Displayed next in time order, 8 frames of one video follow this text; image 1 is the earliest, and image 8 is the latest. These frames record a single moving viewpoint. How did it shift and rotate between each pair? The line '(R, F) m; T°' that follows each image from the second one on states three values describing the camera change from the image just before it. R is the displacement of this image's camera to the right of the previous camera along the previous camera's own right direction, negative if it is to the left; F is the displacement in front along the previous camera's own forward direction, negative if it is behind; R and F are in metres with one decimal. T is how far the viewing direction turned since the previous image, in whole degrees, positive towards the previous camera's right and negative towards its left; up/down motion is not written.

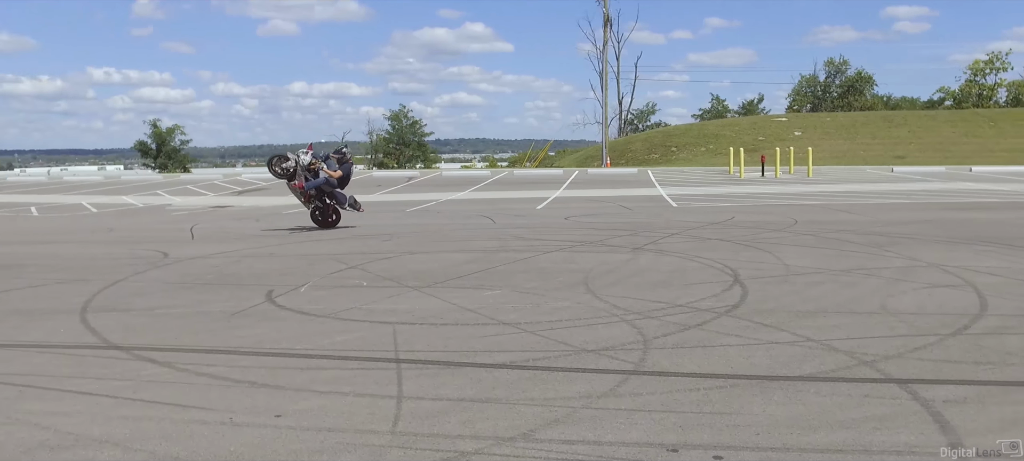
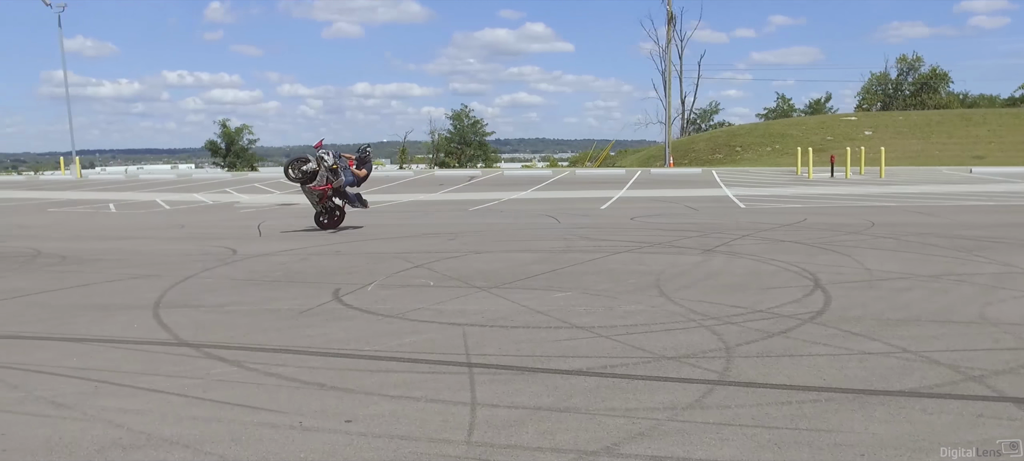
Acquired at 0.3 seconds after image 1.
(-0.1, +0.2) m; -4°
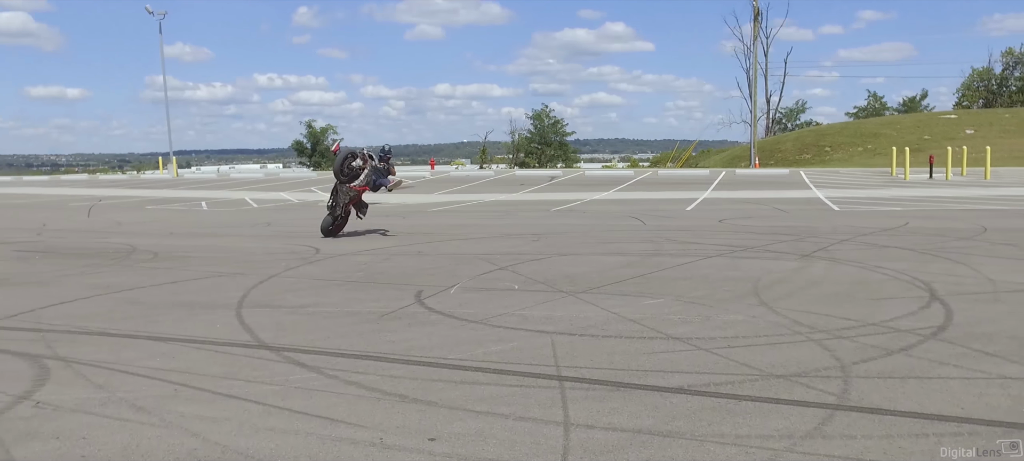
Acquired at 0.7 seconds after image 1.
(-0.1, +0.3) m; -6°
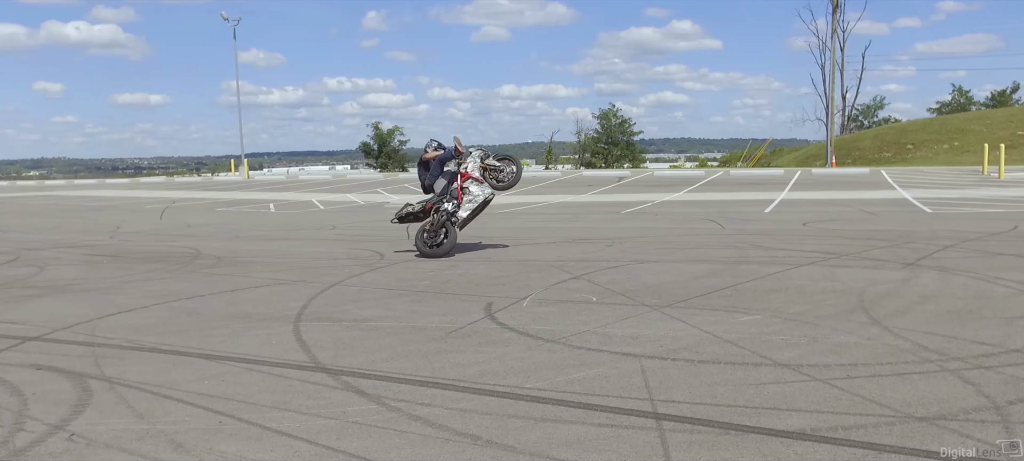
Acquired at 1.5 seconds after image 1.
(-0.1, +0.6) m; -5°
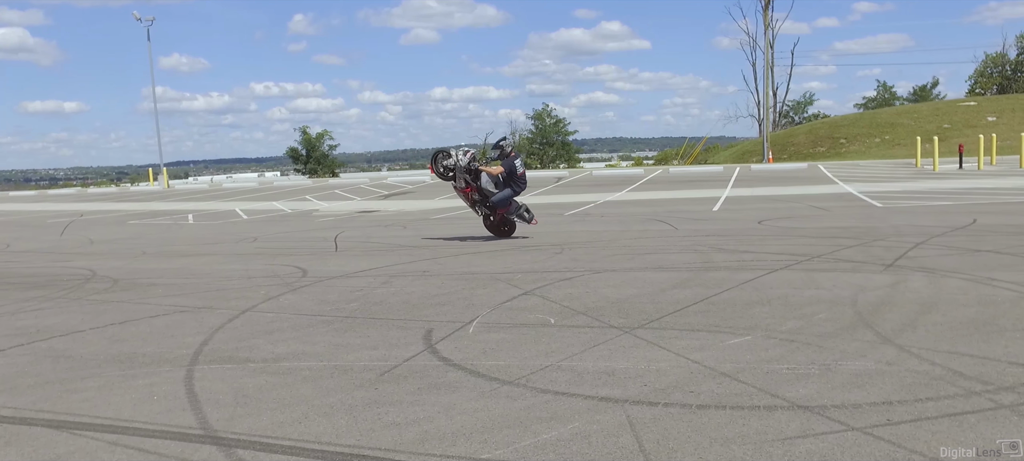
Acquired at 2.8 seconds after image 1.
(0.0, +1.2) m; +5°
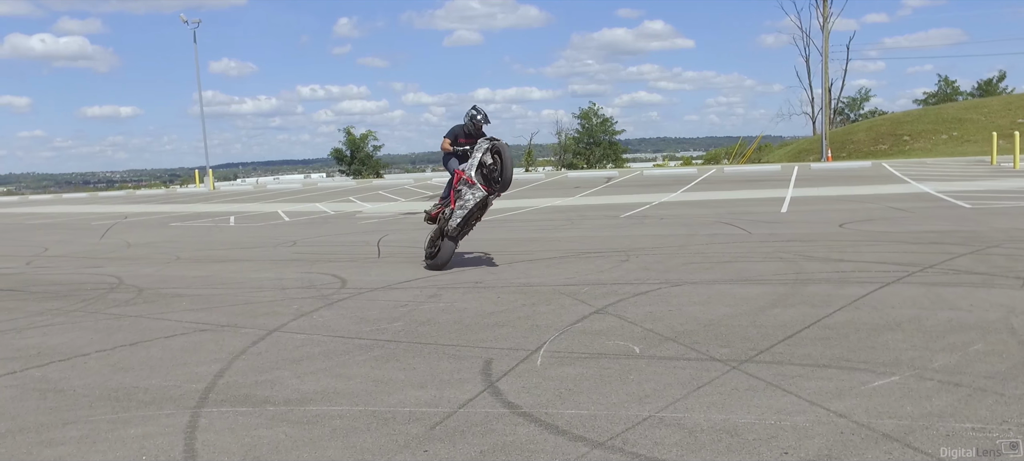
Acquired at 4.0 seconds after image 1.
(-0.2, +1.1) m; -3°
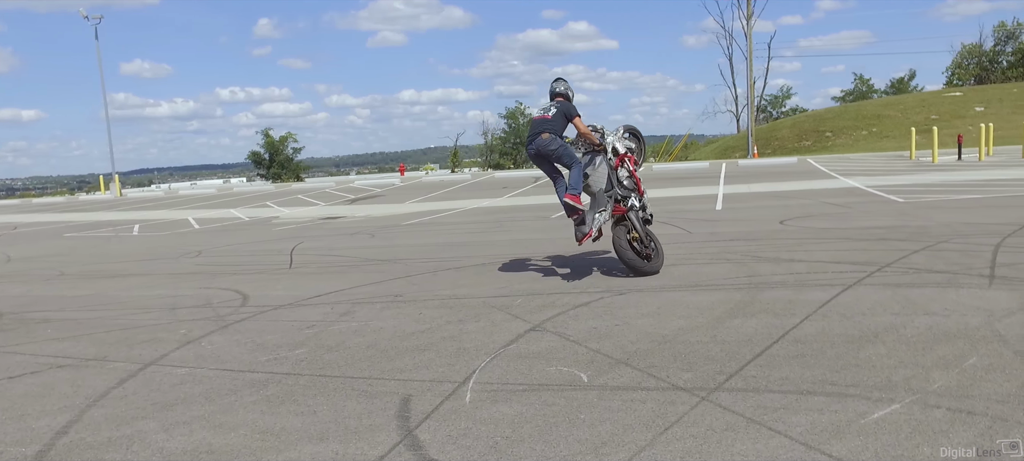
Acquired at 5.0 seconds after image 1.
(0.0, +0.9) m; +5°
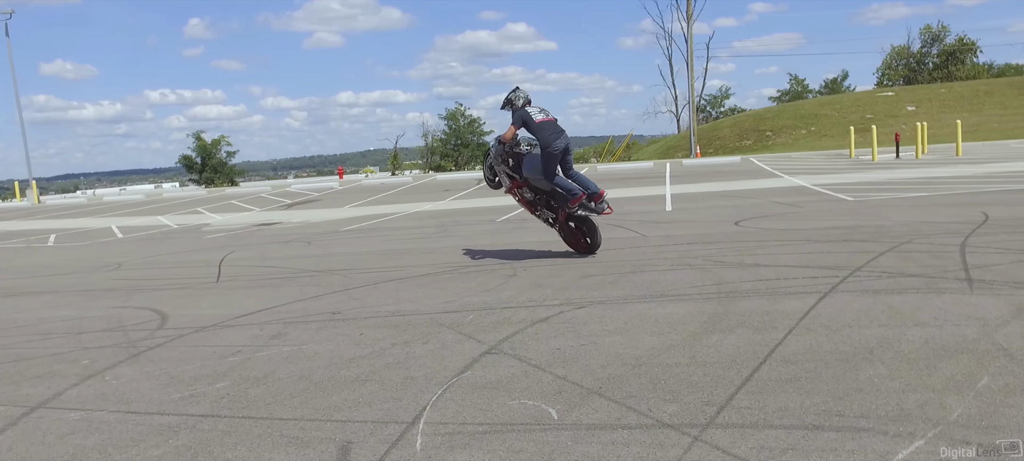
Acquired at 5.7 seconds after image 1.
(-0.1, +0.7) m; +4°
